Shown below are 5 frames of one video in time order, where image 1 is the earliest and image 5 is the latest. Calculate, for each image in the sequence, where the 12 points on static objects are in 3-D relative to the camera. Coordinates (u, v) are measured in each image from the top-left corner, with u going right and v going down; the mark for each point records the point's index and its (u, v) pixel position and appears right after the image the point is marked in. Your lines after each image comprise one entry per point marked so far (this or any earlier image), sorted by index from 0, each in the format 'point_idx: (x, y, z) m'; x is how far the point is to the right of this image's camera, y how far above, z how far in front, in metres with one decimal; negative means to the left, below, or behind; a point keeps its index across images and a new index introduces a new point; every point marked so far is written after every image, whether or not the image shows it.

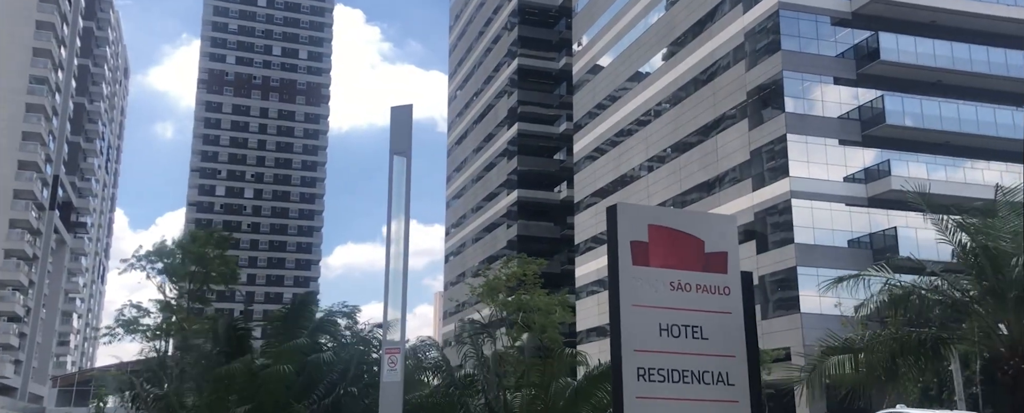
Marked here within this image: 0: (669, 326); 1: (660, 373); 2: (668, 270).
0: (+1.3, -0.9, +6.9) m
1: (+1.2, -1.4, +6.7) m
2: (+1.3, -0.5, +7.0) m
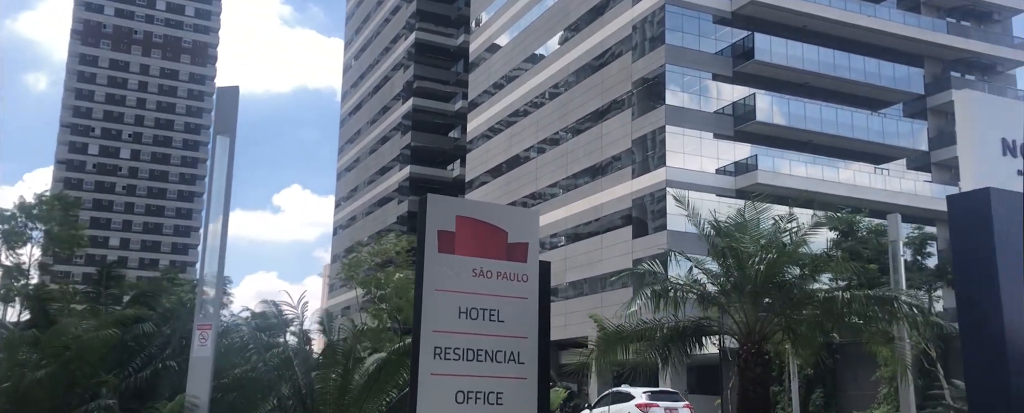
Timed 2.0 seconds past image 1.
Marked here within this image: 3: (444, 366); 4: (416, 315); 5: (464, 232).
0: (-0.4, -0.9, +7.5) m
1: (-0.5, -1.3, +7.3) m
2: (-0.4, -0.4, +7.6) m
3: (-0.6, -1.3, +7.3) m
4: (-0.8, -0.9, +7.3) m
5: (-0.4, -0.2, +7.6) m
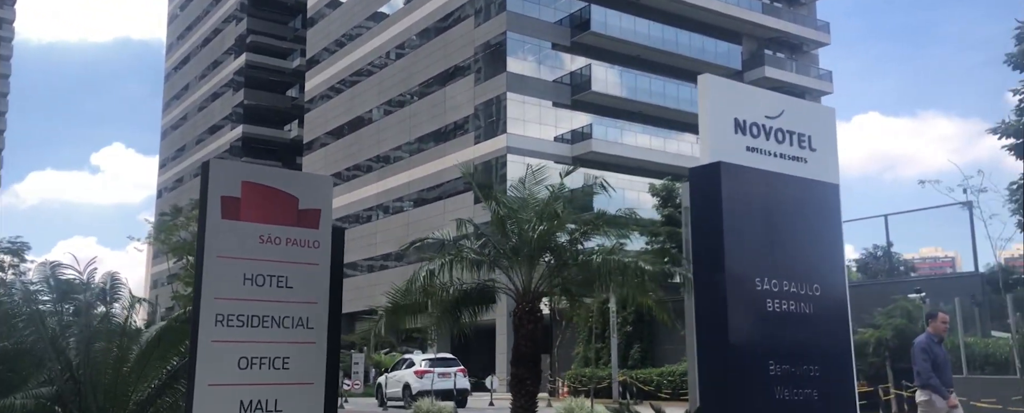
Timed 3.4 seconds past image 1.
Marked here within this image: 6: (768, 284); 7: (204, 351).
0: (-2.2, -0.6, +7.5) m
1: (-2.3, -1.0, +7.3) m
2: (-2.2, -0.2, +7.5) m
3: (-2.4, -1.0, +7.2) m
4: (-2.6, -0.6, +7.2) m
5: (-2.3, +0.1, +7.5) m
6: (+2.0, -0.6, +6.9) m
7: (-2.5, -1.2, +7.1) m
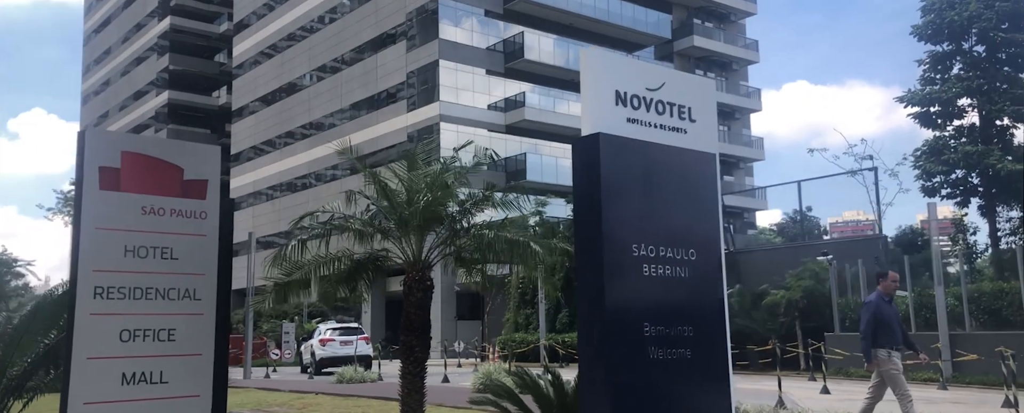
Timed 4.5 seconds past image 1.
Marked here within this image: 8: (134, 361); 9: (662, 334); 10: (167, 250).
0: (-3.2, -0.3, +7.3) m
1: (-3.2, -0.8, +7.2) m
2: (-3.2, +0.1, +7.4) m
3: (-3.3, -0.8, +7.1) m
4: (-3.5, -0.4, +7.1) m
5: (-3.2, +0.3, +7.4) m
6: (+1.1, -0.4, +7.1) m
7: (-3.4, -1.0, +7.0) m
8: (-3.1, -1.3, +7.2) m
9: (+1.2, -1.0, +7.1) m
10: (-3.0, -0.4, +7.6) m
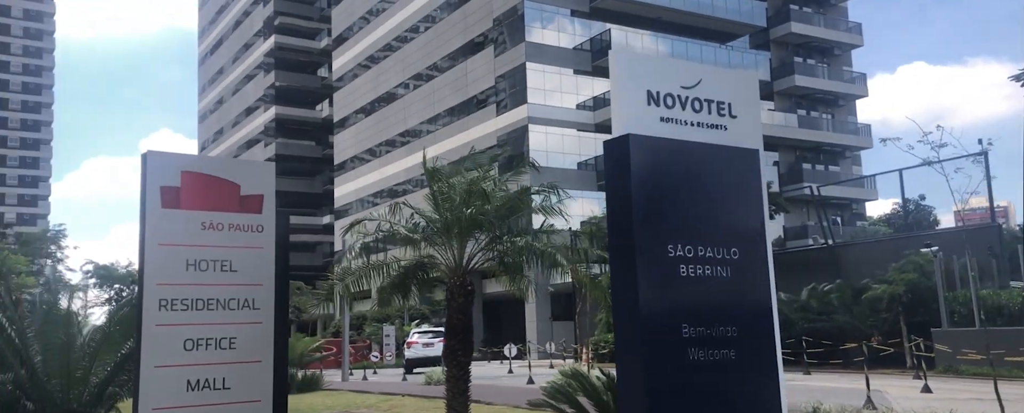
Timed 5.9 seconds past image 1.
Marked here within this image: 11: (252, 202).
0: (-2.8, -0.5, +7.8) m
1: (-2.9, -0.9, +7.7) m
2: (-2.8, 0.0, +7.9) m
3: (-3.0, -0.9, +7.6) m
4: (-3.2, -0.5, +7.6) m
5: (-2.9, +0.2, +7.8) m
6: (+1.3, -0.4, +7.0) m
7: (-3.1, -1.1, +7.4) m
8: (-2.8, -1.4, +7.7) m
9: (+1.5, -1.0, +7.0) m
10: (-2.6, -0.5, +8.0) m
11: (-2.4, 0.0, +8.2) m
